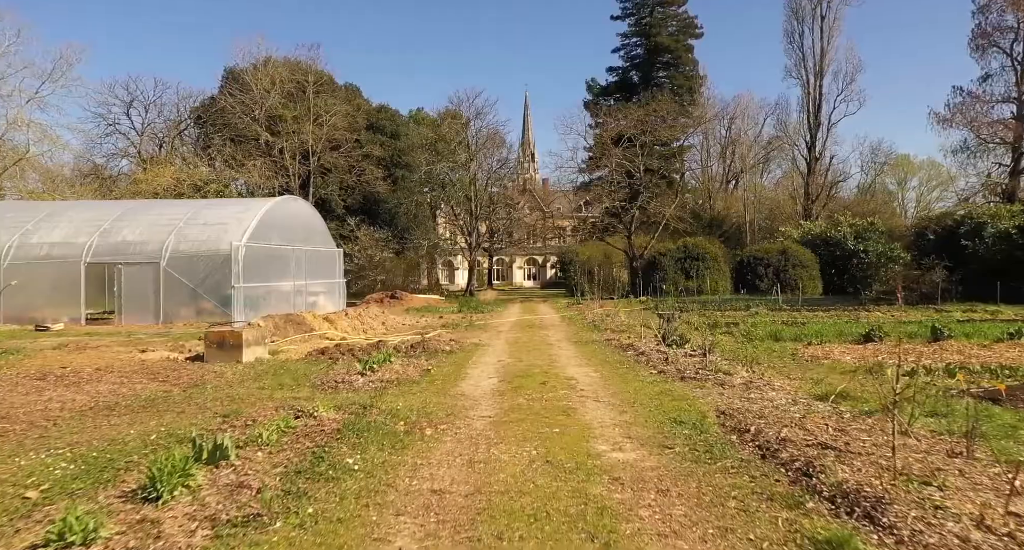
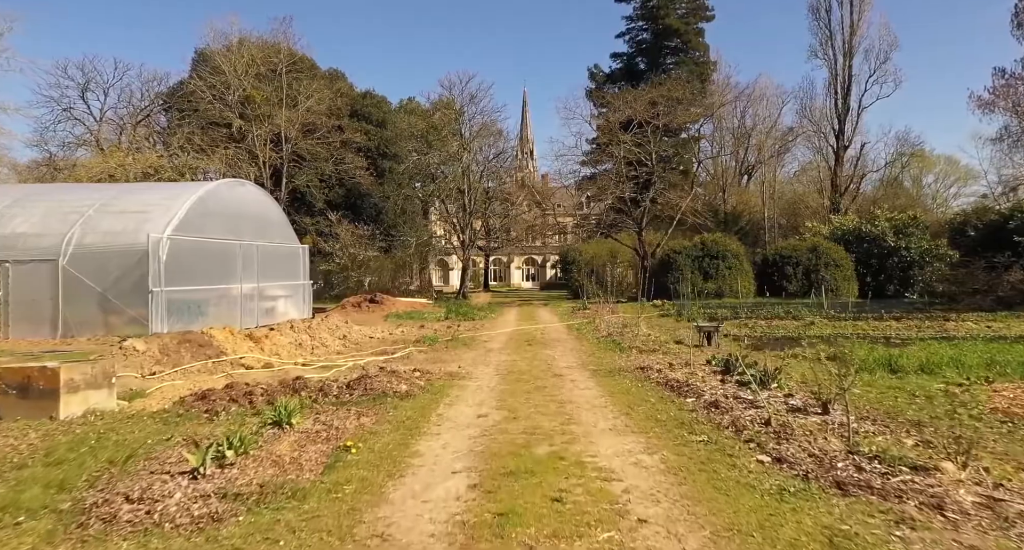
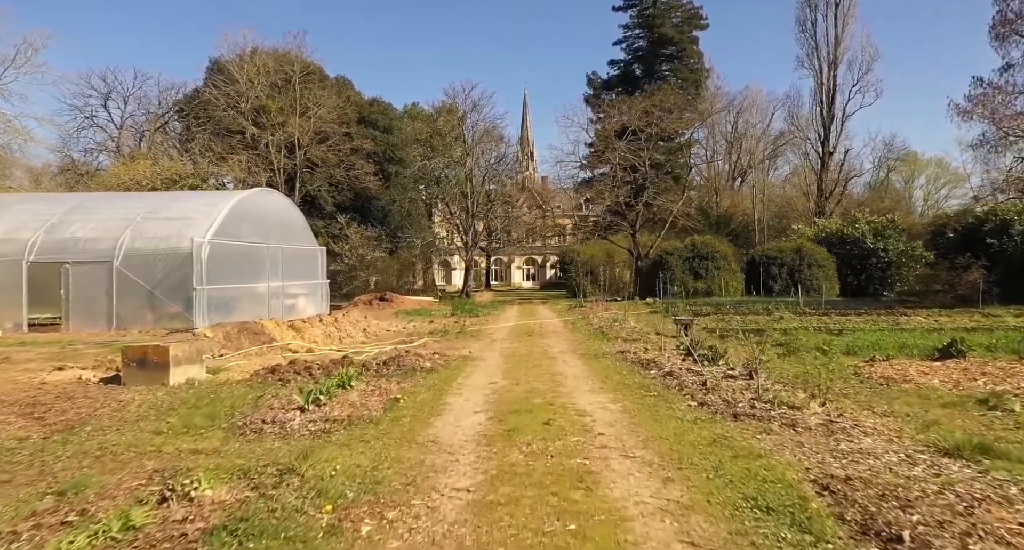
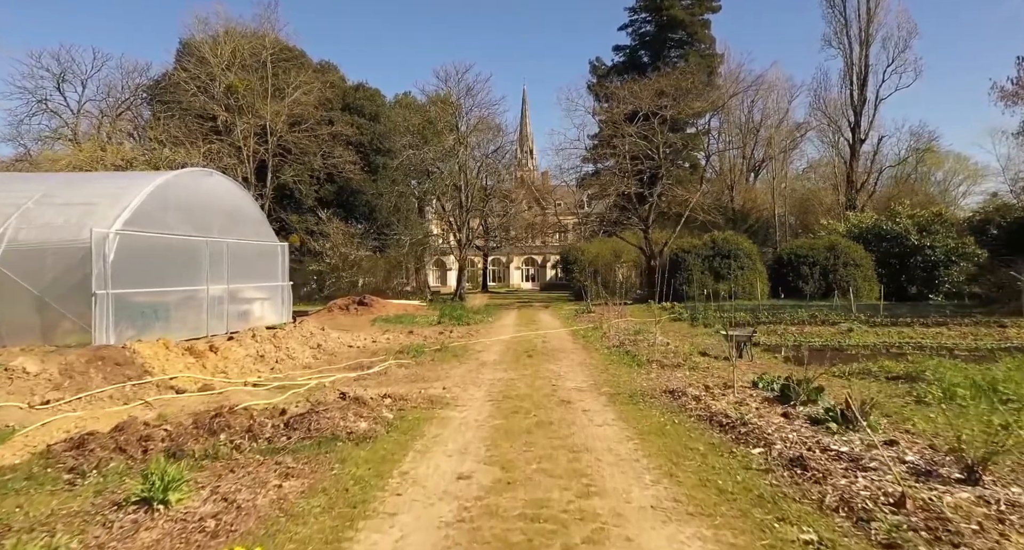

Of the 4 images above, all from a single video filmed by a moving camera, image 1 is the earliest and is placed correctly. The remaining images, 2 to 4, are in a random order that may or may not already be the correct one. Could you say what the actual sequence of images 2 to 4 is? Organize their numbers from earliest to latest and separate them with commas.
3, 2, 4
